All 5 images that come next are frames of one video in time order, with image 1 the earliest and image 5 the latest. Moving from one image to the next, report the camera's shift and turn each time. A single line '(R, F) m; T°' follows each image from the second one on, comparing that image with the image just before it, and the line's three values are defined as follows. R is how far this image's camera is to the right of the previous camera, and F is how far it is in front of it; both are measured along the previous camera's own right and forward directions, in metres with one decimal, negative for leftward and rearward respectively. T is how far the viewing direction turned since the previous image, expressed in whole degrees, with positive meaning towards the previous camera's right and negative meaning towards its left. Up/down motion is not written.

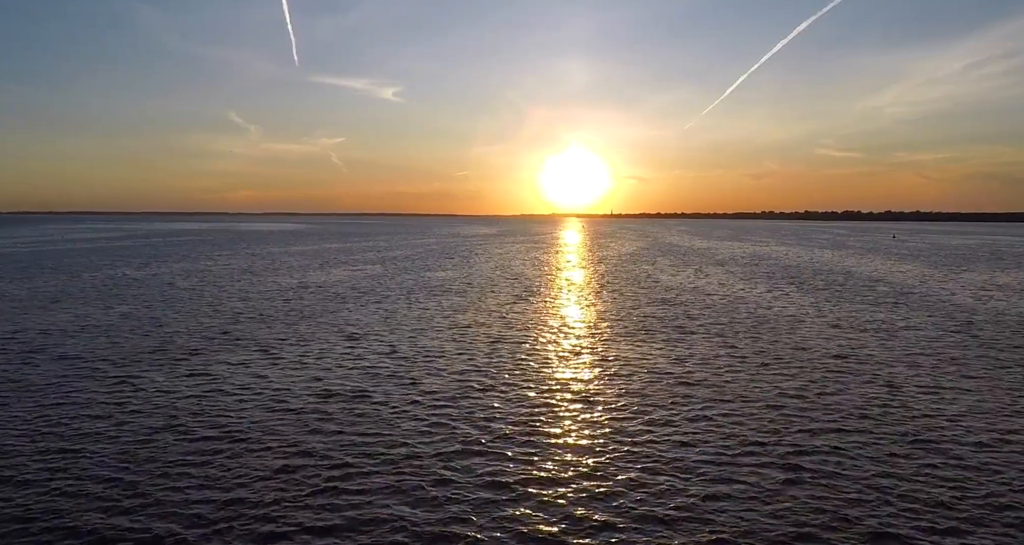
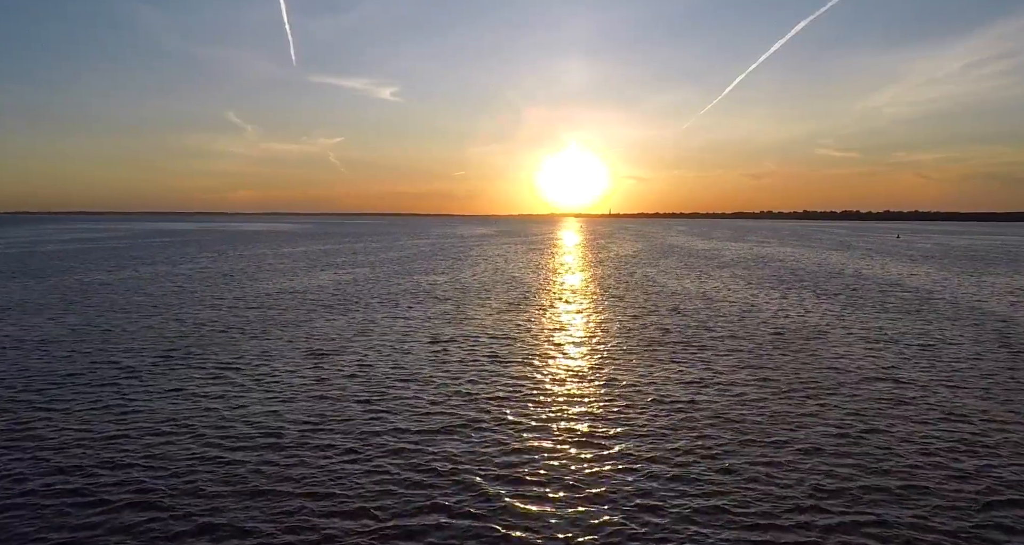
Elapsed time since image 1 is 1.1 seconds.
(+0.2, +2.7) m; 0°
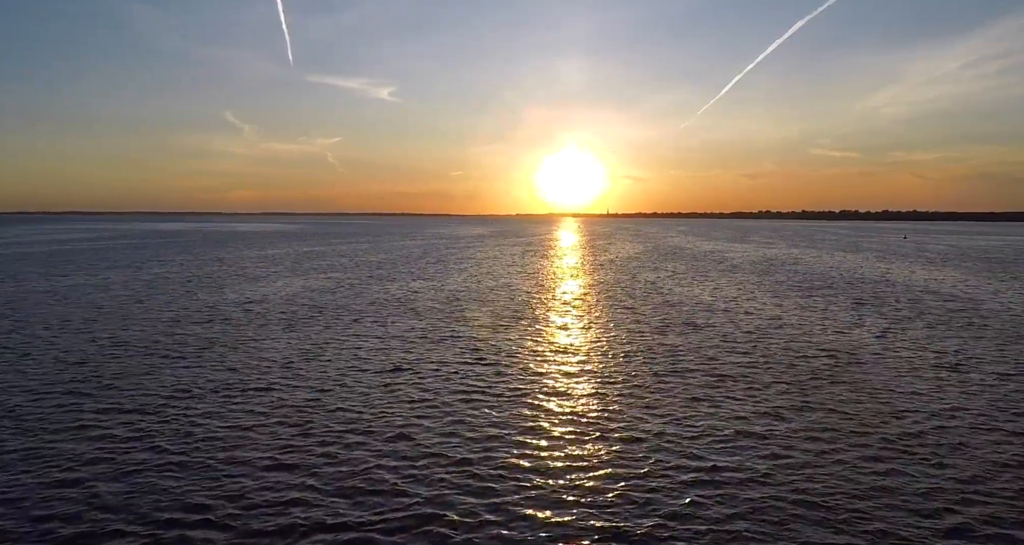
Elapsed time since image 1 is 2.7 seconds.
(+0.3, +4.4) m; 0°
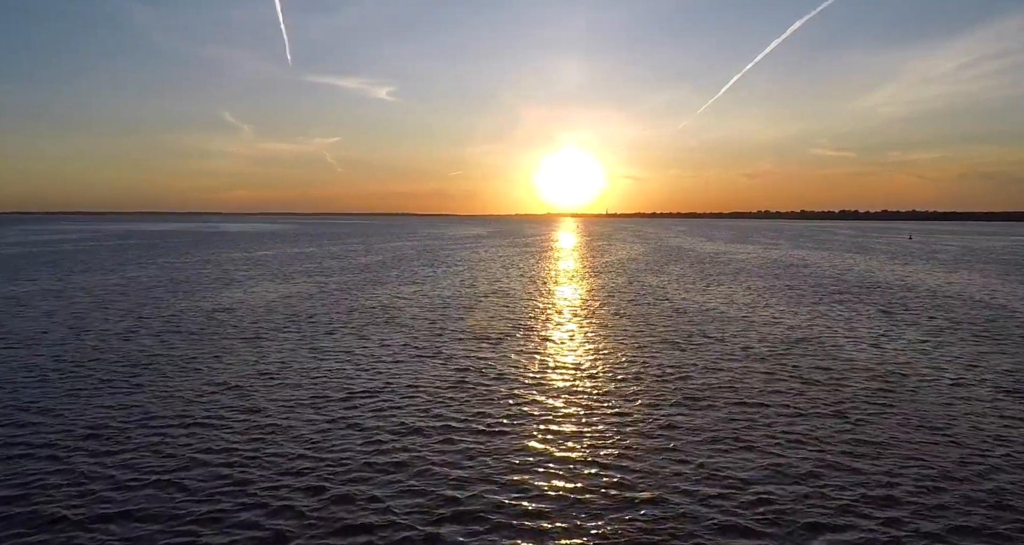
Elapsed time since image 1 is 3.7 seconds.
(+0.1, +2.7) m; 0°
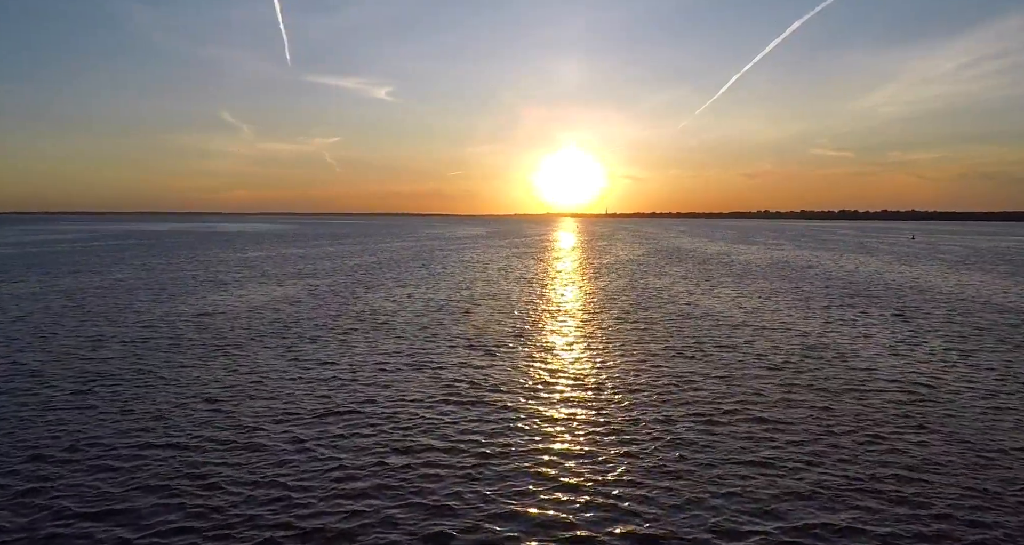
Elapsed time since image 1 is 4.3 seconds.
(+0.1, +1.4) m; 0°
